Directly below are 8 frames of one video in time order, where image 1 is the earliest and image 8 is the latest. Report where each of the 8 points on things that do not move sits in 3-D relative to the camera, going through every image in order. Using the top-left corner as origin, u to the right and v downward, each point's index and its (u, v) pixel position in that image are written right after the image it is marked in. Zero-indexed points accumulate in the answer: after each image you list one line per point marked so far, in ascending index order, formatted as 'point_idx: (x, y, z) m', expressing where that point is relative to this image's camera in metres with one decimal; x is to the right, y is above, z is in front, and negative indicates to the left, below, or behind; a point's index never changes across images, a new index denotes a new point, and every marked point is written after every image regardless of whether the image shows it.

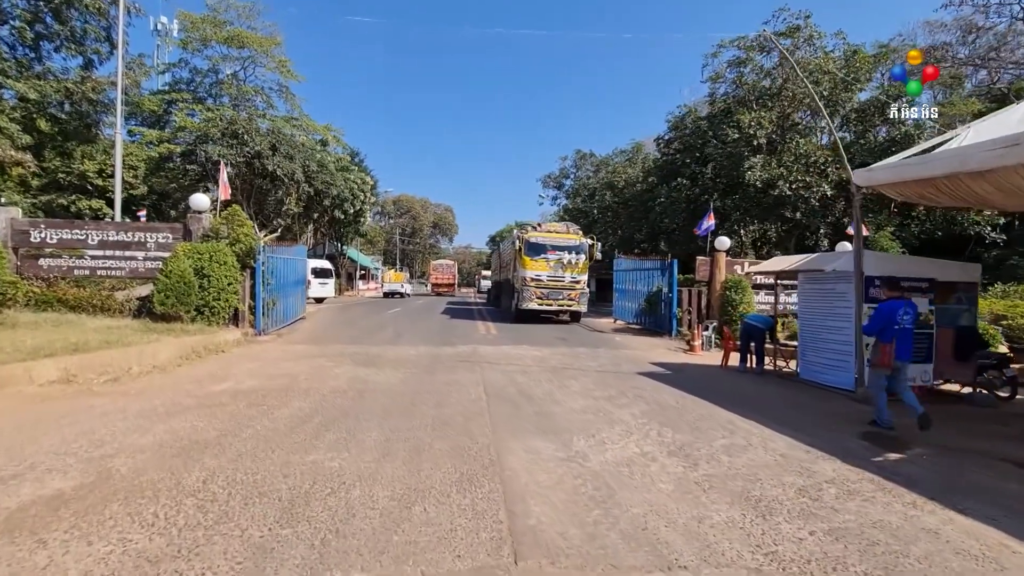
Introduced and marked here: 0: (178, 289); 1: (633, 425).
0: (-8.5, 0.0, +12.6) m
1: (+1.7, -1.9, +6.9) m
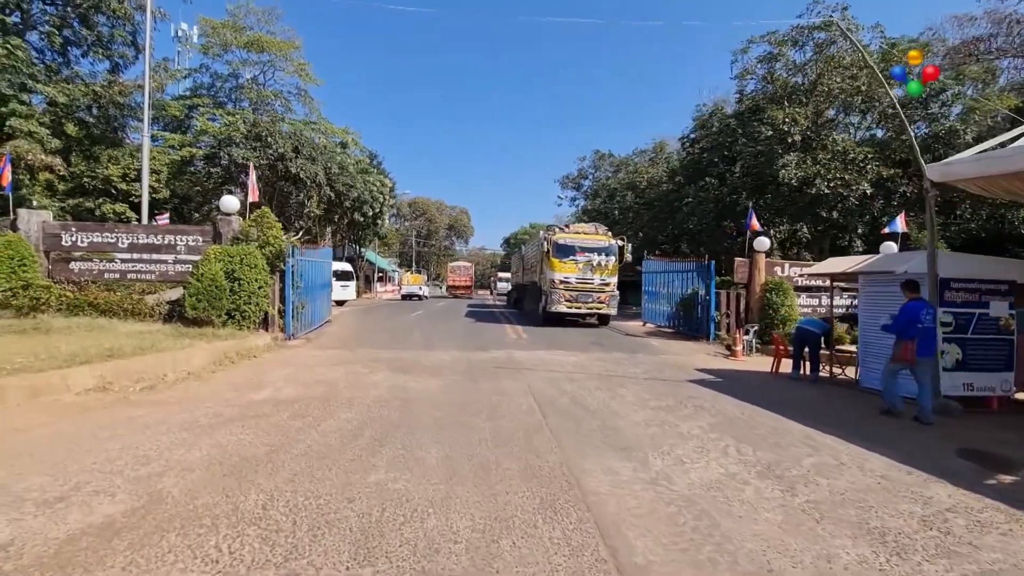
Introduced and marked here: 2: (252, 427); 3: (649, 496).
0: (-7.6, -0.1, +12.4) m
1: (+2.5, -2.0, +6.4) m
2: (-3.4, -1.8, +6.5) m
3: (+1.3, -1.9, +4.6) m
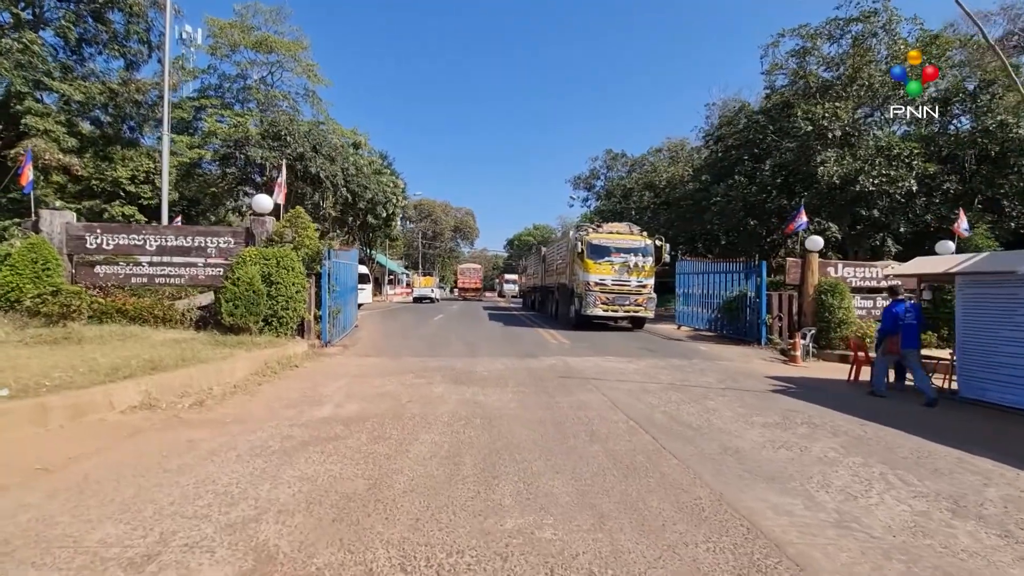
0: (-6.2, -0.2, +11.6) m
1: (+3.9, -2.0, +5.6) m
2: (-2.0, -1.9, +5.7) m
3: (+2.6, -2.0, +3.8) m
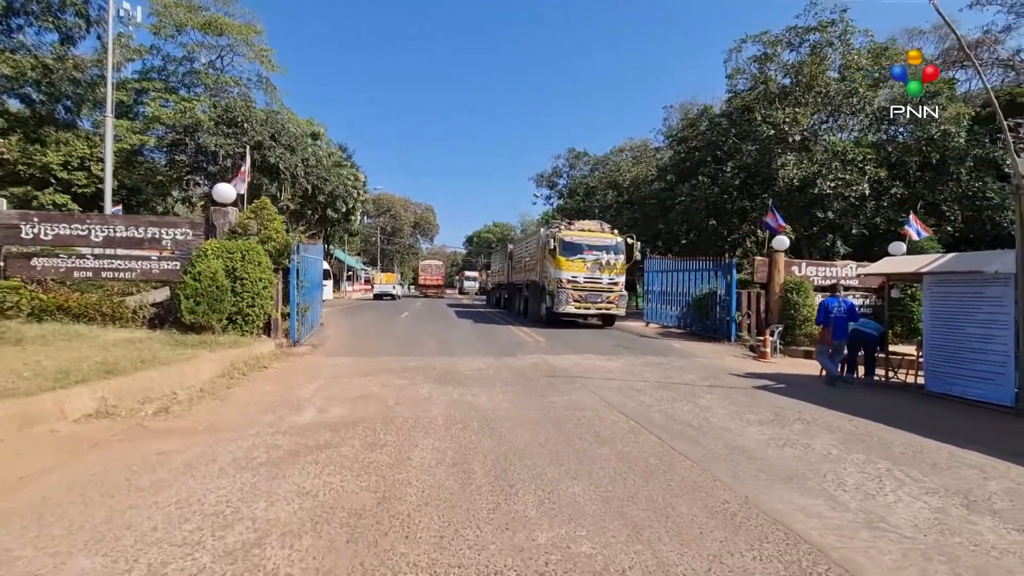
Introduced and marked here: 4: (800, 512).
0: (-6.6, -0.1, +10.7) m
1: (+4.0, -2.0, +5.6) m
2: (-1.9, -1.8, +5.2) m
3: (+2.9, -2.0, +3.7) m
4: (+2.5, -1.9, +4.3) m
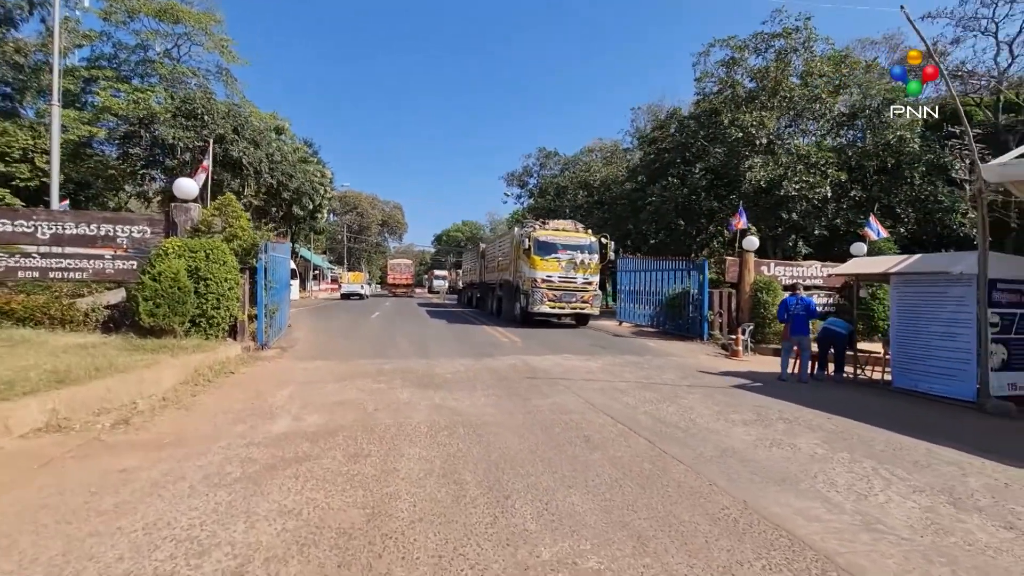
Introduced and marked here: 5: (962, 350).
0: (-7.0, -0.1, +10.1) m
1: (+3.9, -2.0, +5.7) m
2: (-2.0, -1.9, +4.9) m
3: (+2.9, -2.0, +3.7) m
4: (+2.5, -2.0, +4.3) m
5: (+8.5, -1.2, +9.3) m
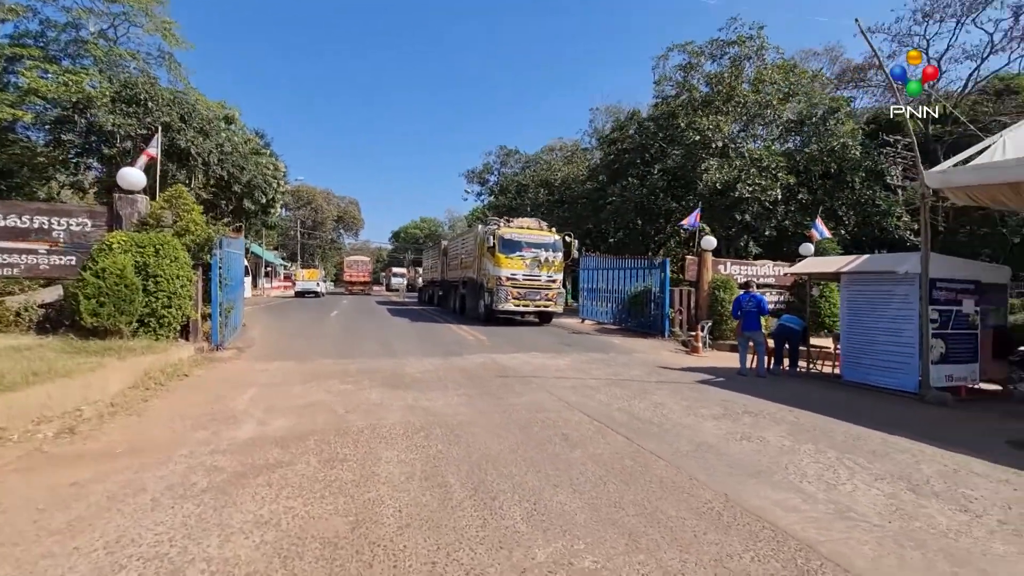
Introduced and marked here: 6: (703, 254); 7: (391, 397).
0: (-7.6, -0.1, +9.4) m
1: (+3.6, -2.0, +5.9) m
2: (-2.1, -1.9, +4.7) m
3: (+2.8, -2.0, +3.9) m
4: (+2.4, -2.0, +4.4) m
5: (+7.9, -1.1, +9.9) m
6: (+7.0, +1.2, +17.9) m
7: (-2.0, -1.8, +8.1) m
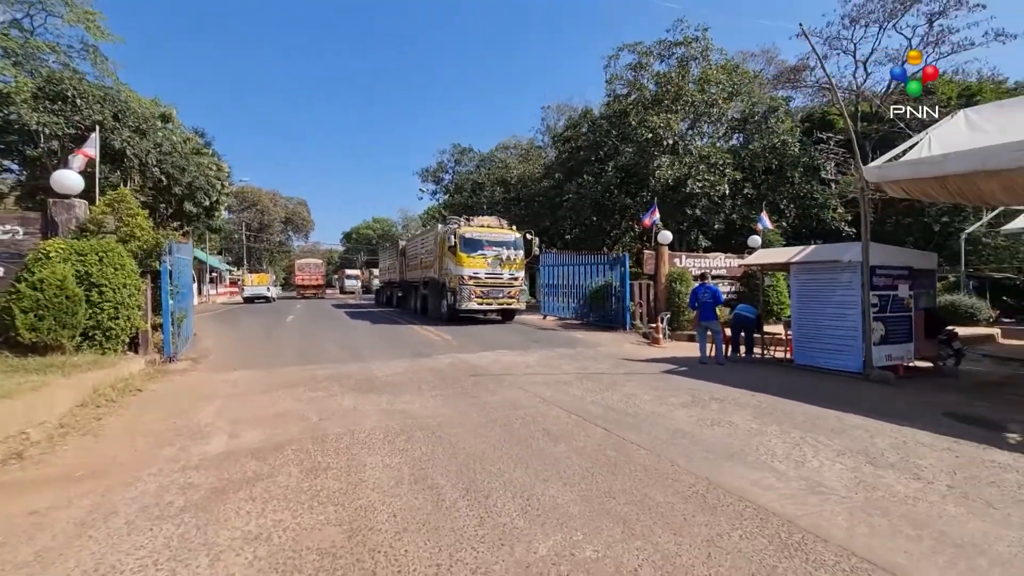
0: (-8.1, -0.3, +8.8) m
1: (+3.4, -1.9, +6.3) m
2: (-2.2, -1.9, +4.5) m
3: (+2.8, -1.9, +4.2) m
4: (+2.3, -1.9, +4.7) m
5: (+7.3, -0.9, +10.6) m
6: (+5.6, +1.5, +18.5) m
7: (-2.4, -1.8, +7.9) m
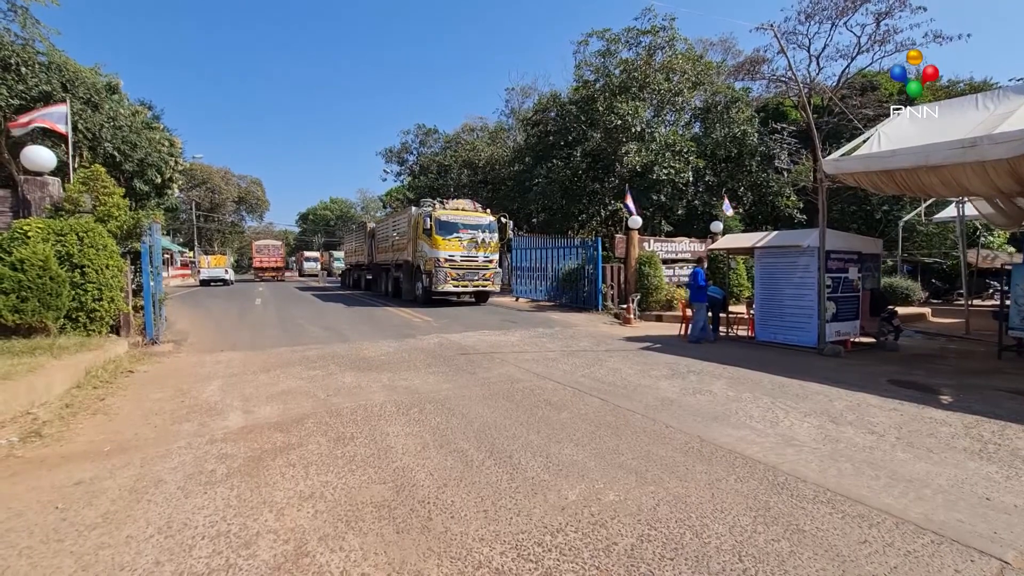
0: (-8.2, 0.0, +8.6) m
1: (+3.4, -1.6, +7.1) m
2: (-2.0, -1.7, +4.8) m
3: (+3.0, -1.7, +5.0) m
4: (+2.5, -1.7, +5.4) m
5: (+7.0, -0.5, +11.7) m
6: (+4.6, +2.2, +19.3) m
7: (-2.4, -1.5, +8.2) m
